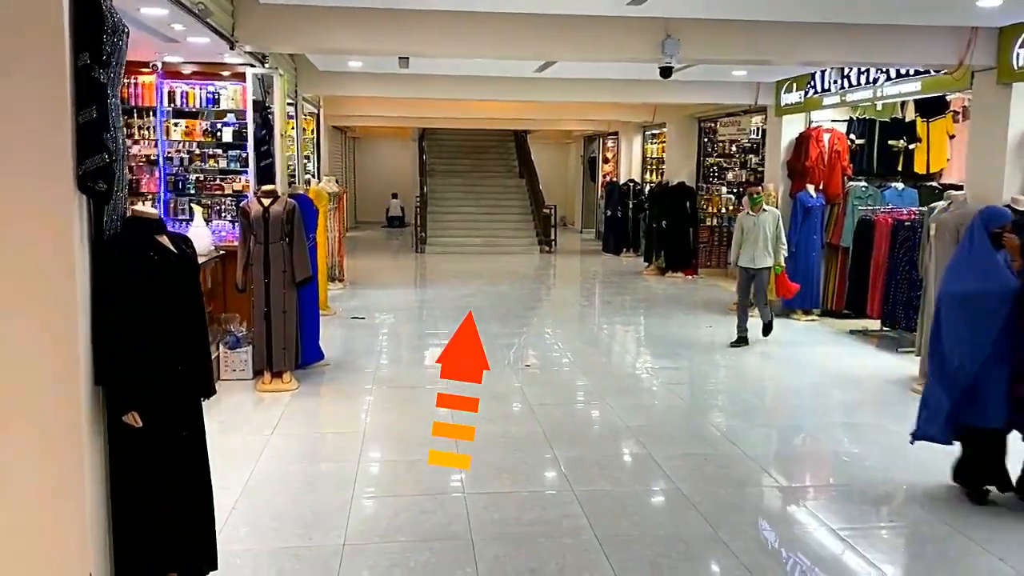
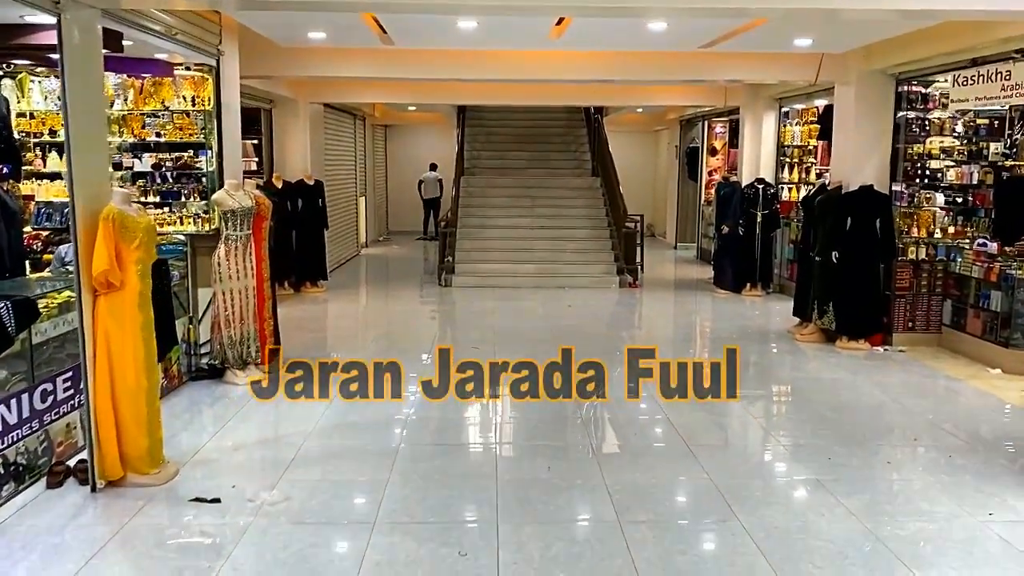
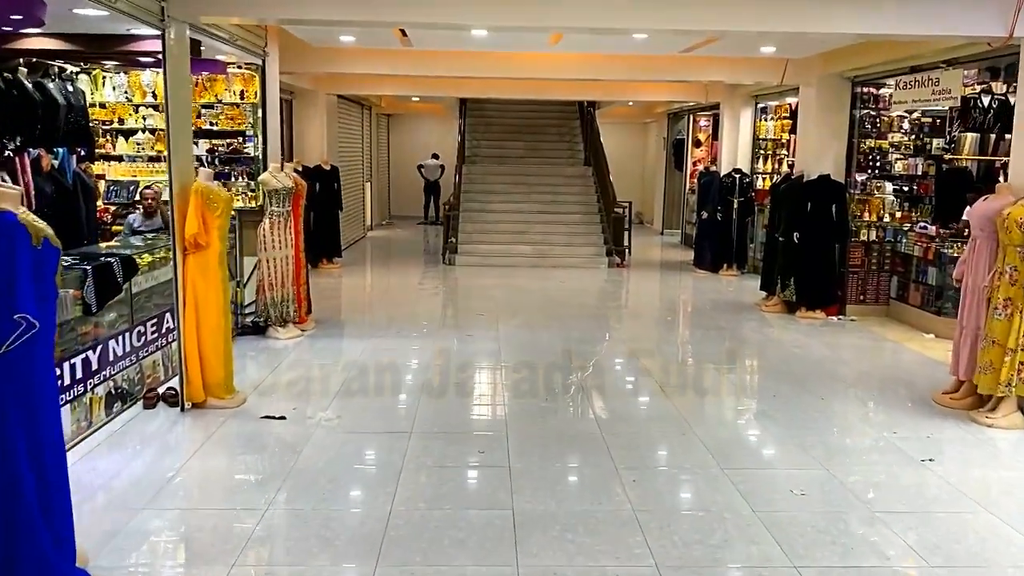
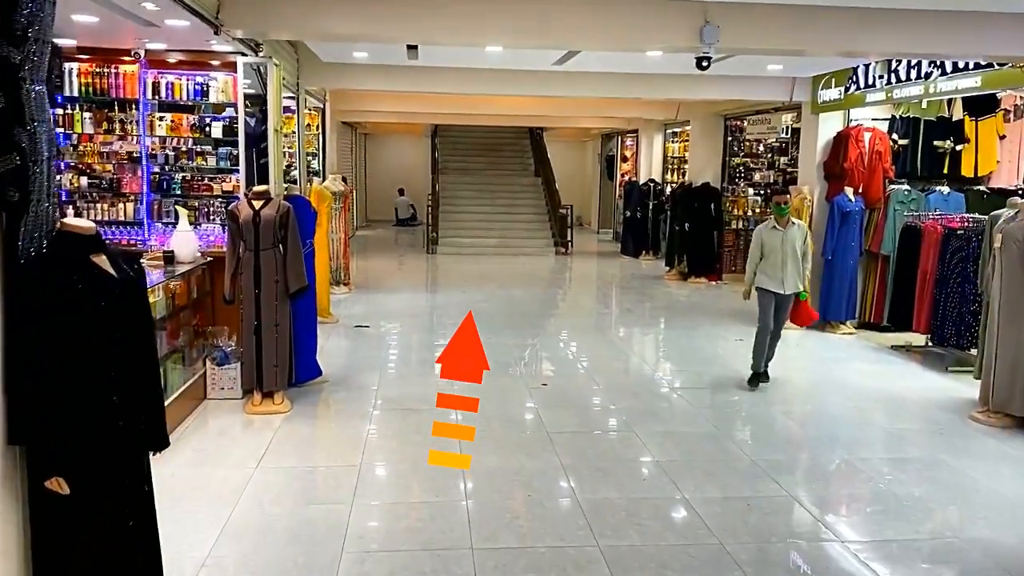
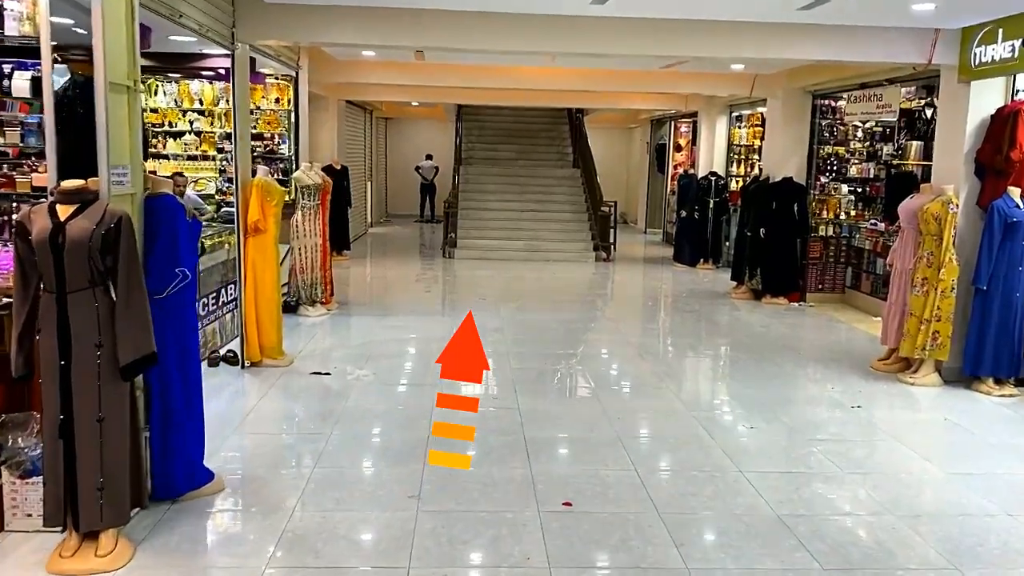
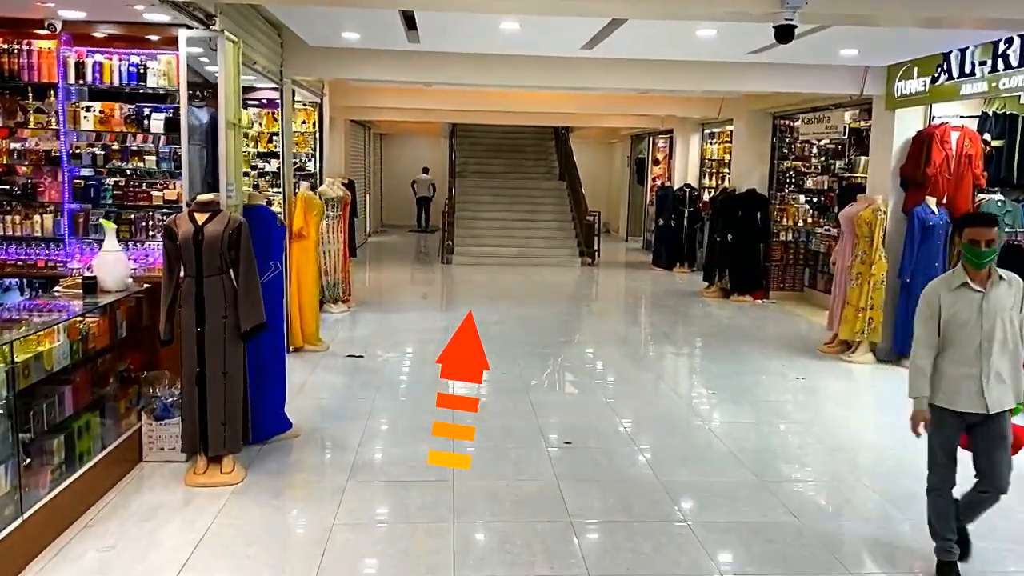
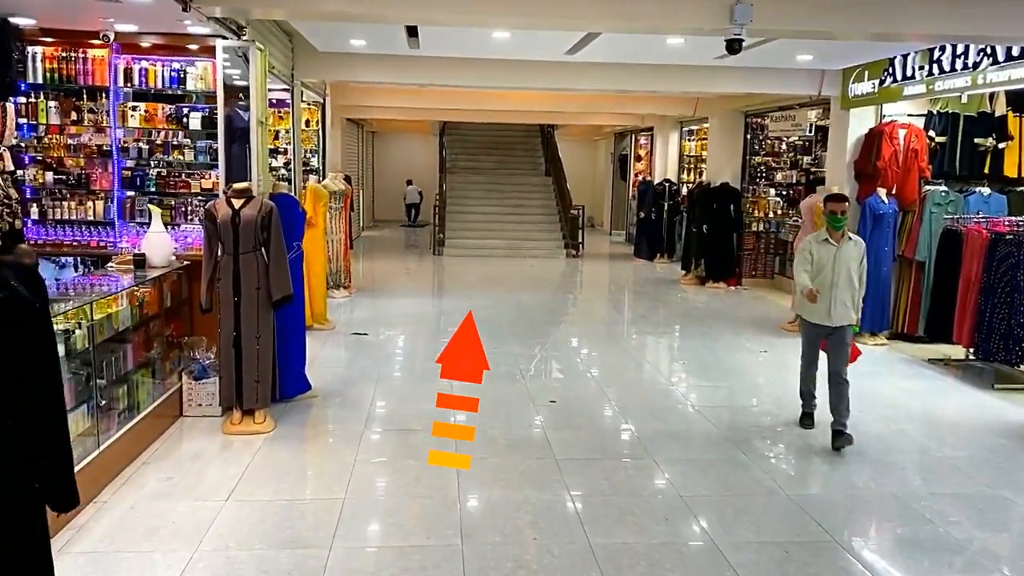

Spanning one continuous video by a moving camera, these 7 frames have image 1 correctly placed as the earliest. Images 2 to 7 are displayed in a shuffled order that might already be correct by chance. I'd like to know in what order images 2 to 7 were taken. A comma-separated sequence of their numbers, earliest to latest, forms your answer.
4, 7, 6, 5, 3, 2
